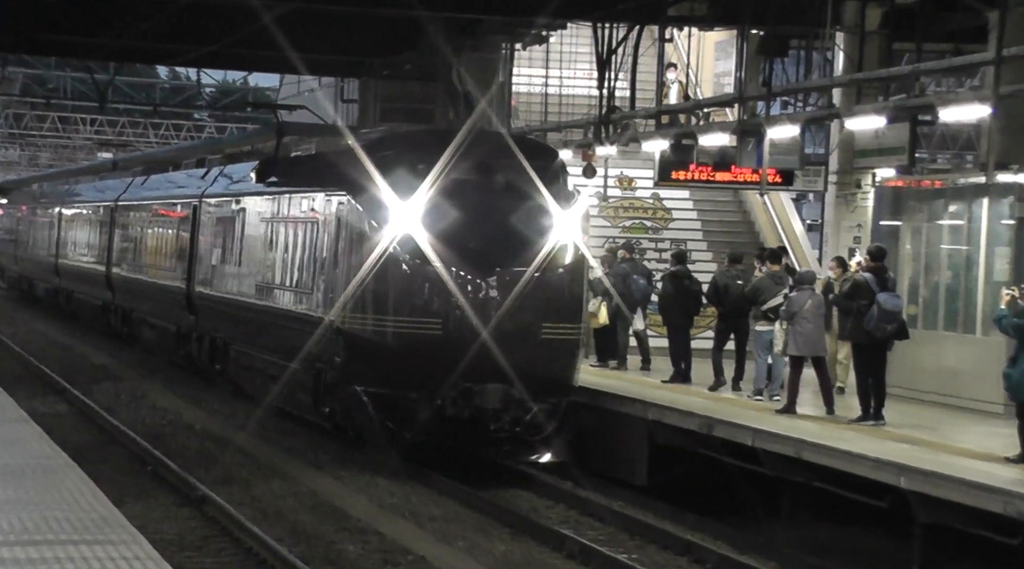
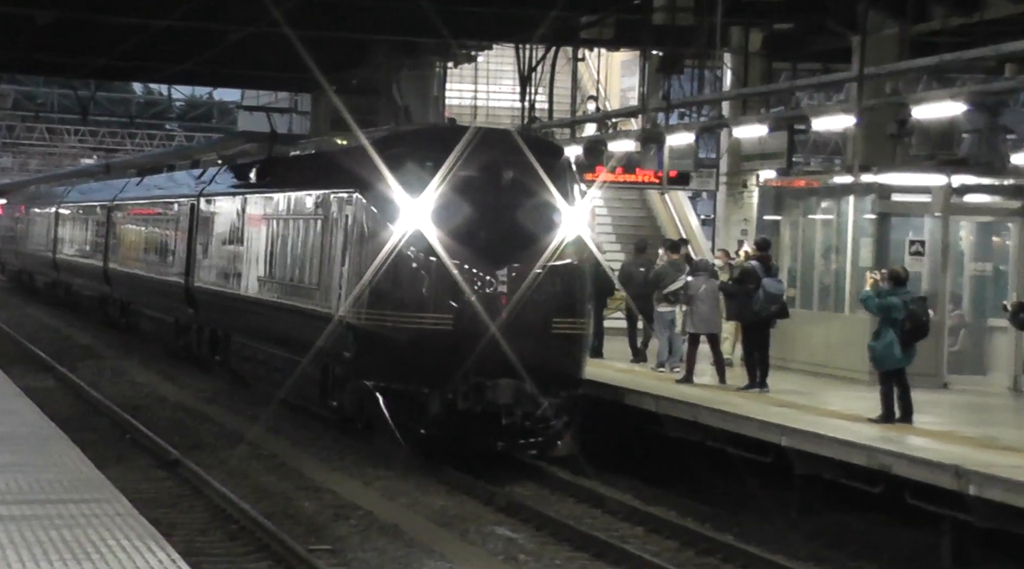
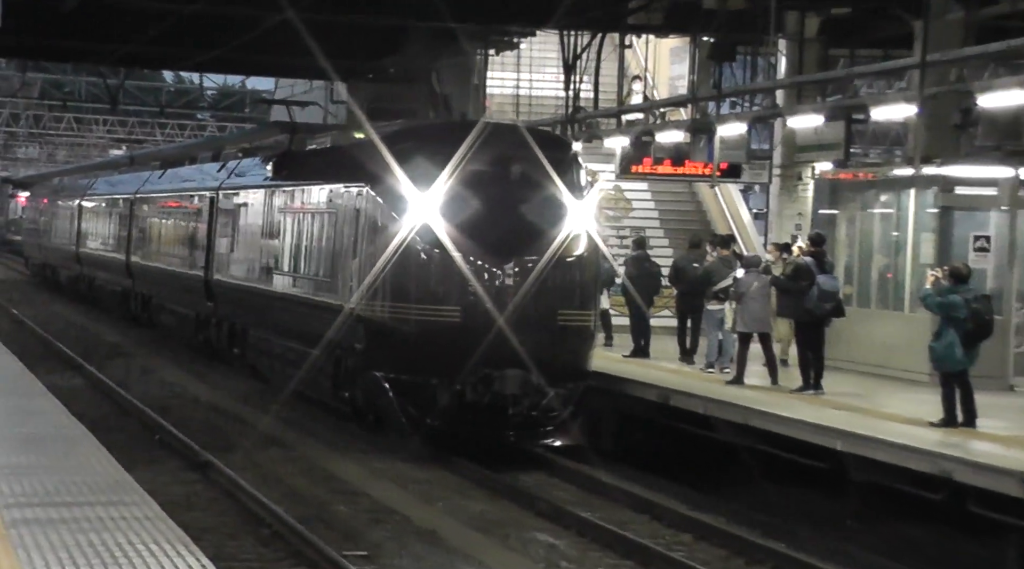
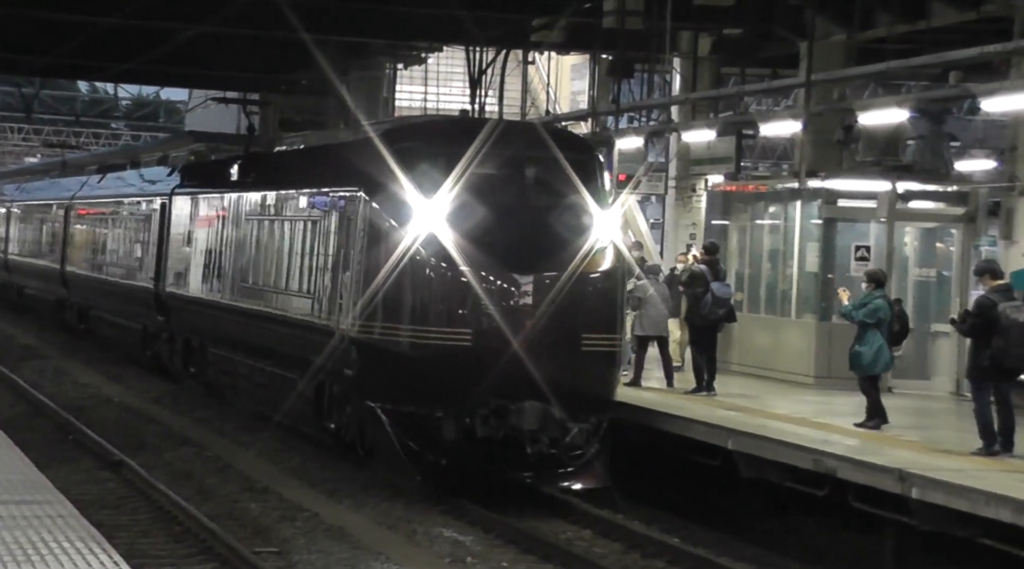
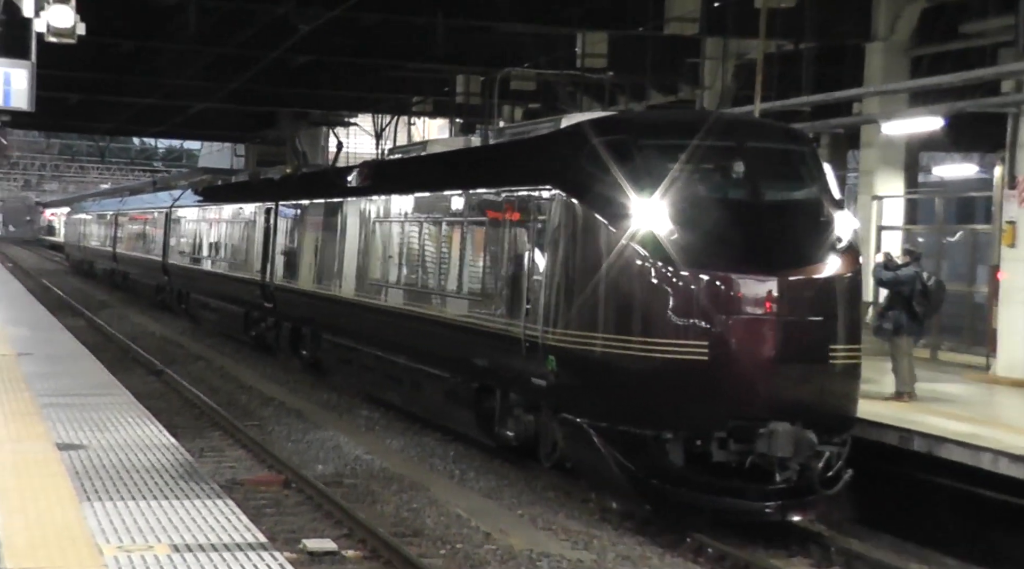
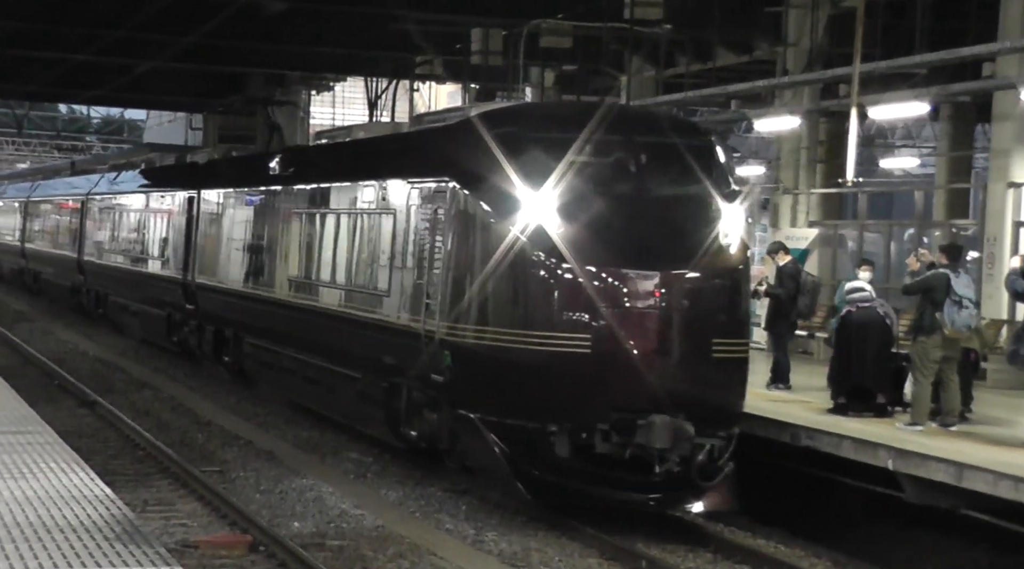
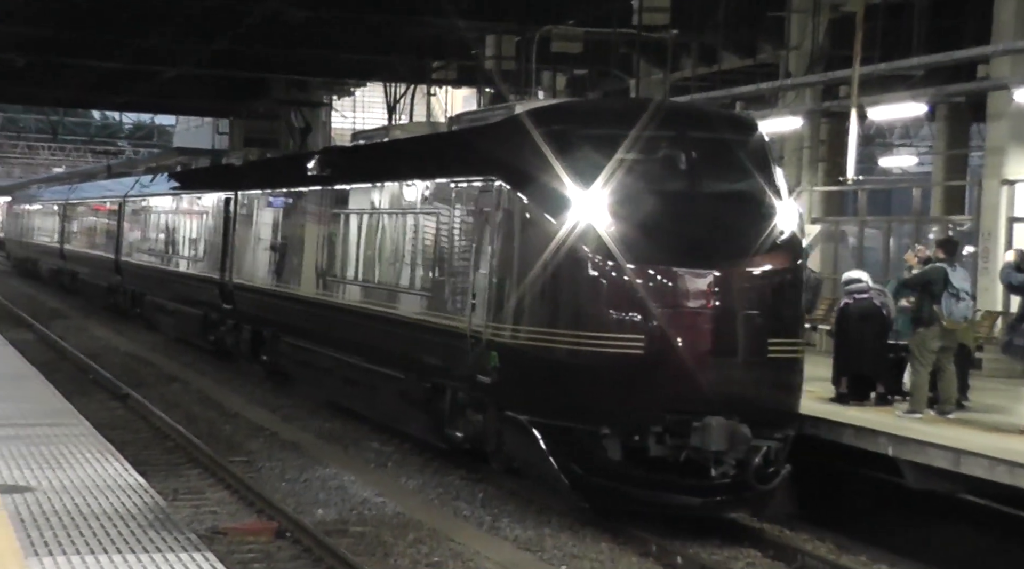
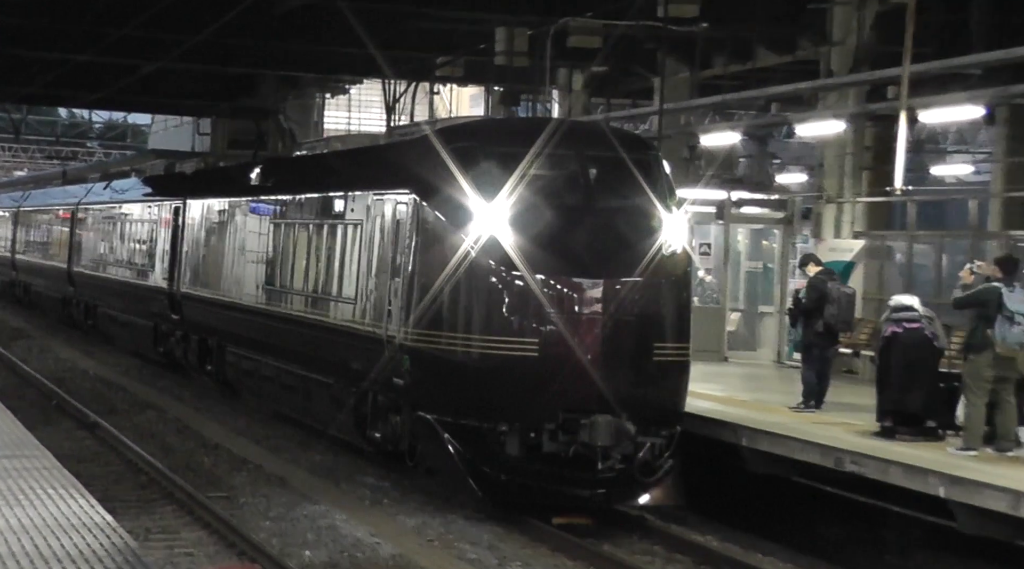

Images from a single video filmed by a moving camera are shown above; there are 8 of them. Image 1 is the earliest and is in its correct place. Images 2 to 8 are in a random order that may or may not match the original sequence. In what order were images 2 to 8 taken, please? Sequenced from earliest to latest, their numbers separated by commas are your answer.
3, 2, 4, 8, 6, 7, 5
